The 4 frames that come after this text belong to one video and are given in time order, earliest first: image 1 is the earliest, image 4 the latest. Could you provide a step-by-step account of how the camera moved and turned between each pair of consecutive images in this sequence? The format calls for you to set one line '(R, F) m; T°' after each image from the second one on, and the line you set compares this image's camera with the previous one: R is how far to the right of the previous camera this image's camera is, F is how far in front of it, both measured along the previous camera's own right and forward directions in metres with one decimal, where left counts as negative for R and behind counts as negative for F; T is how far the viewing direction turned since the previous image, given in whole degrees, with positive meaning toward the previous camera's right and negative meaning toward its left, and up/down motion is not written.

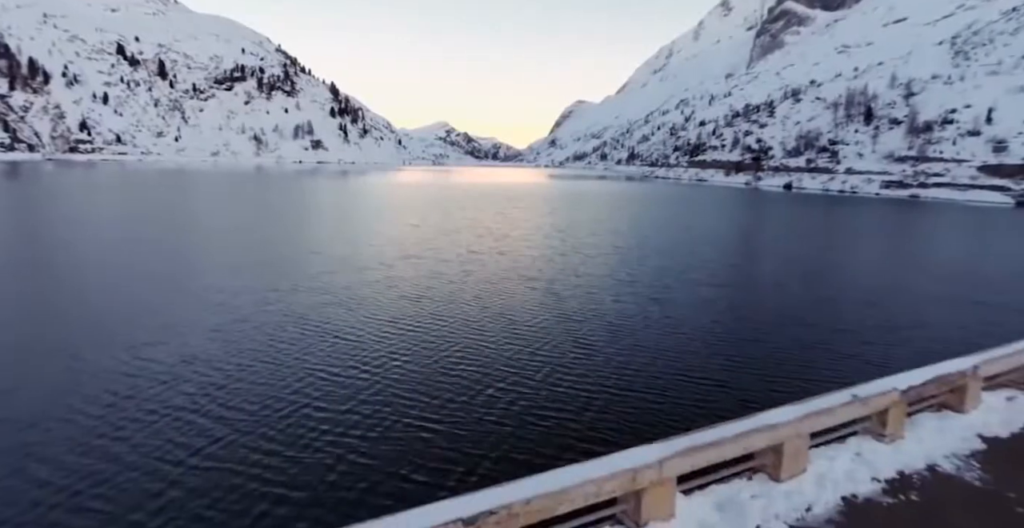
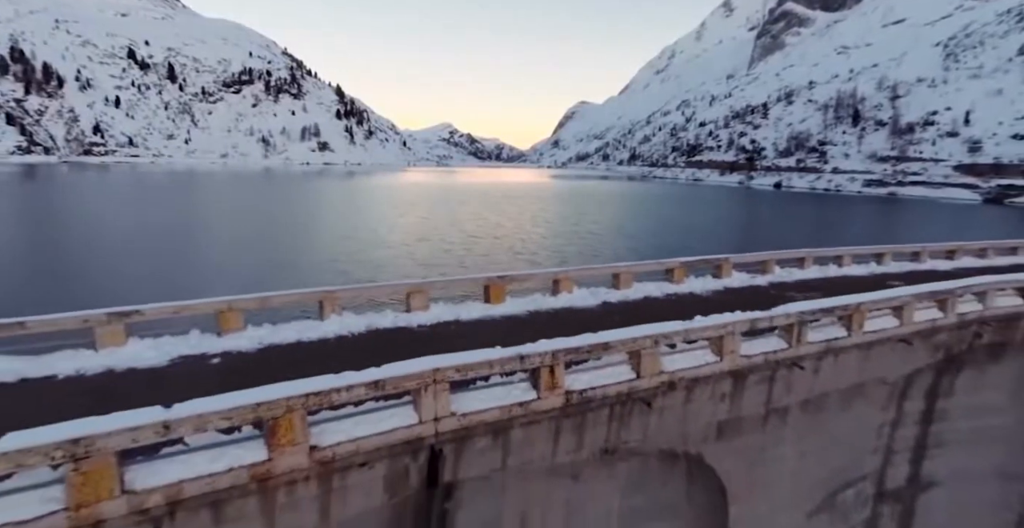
(+0.1, -6.3) m; 0°
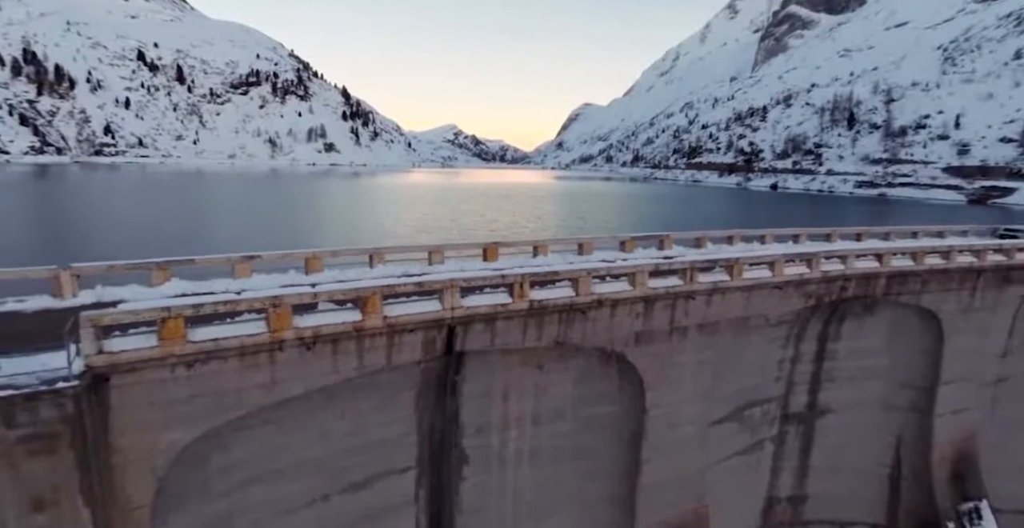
(+0.3, -3.7) m; 0°
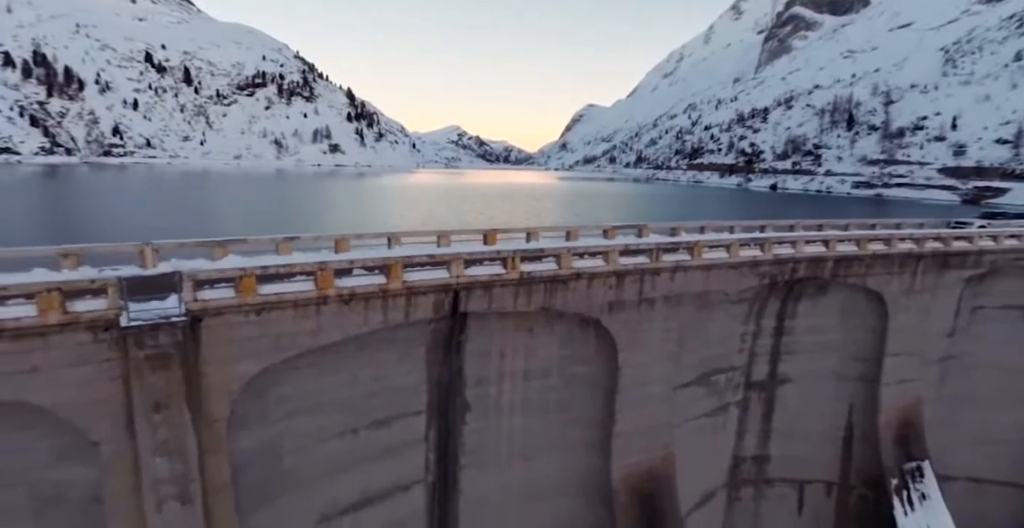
(+0.2, -2.2) m; 0°
